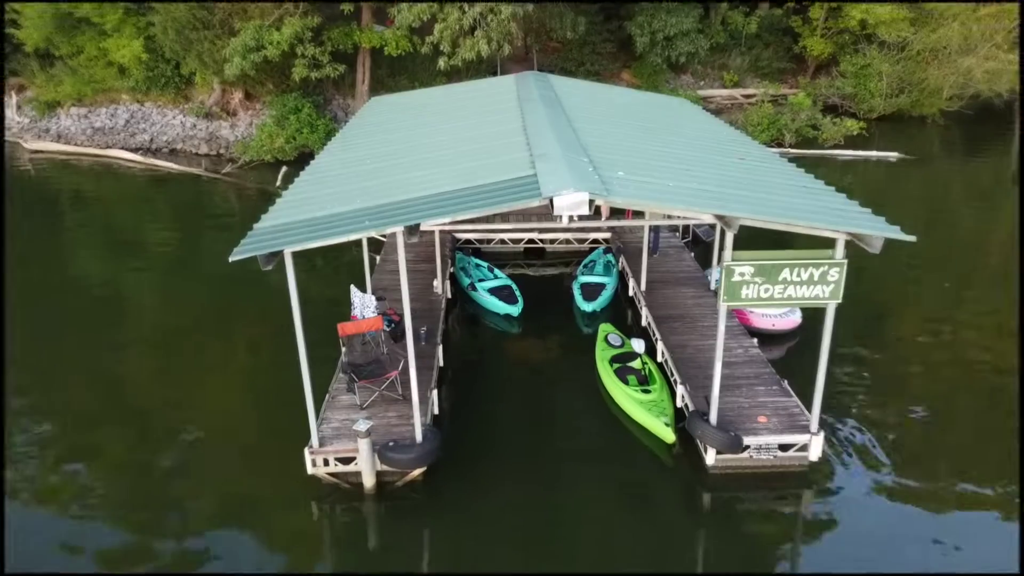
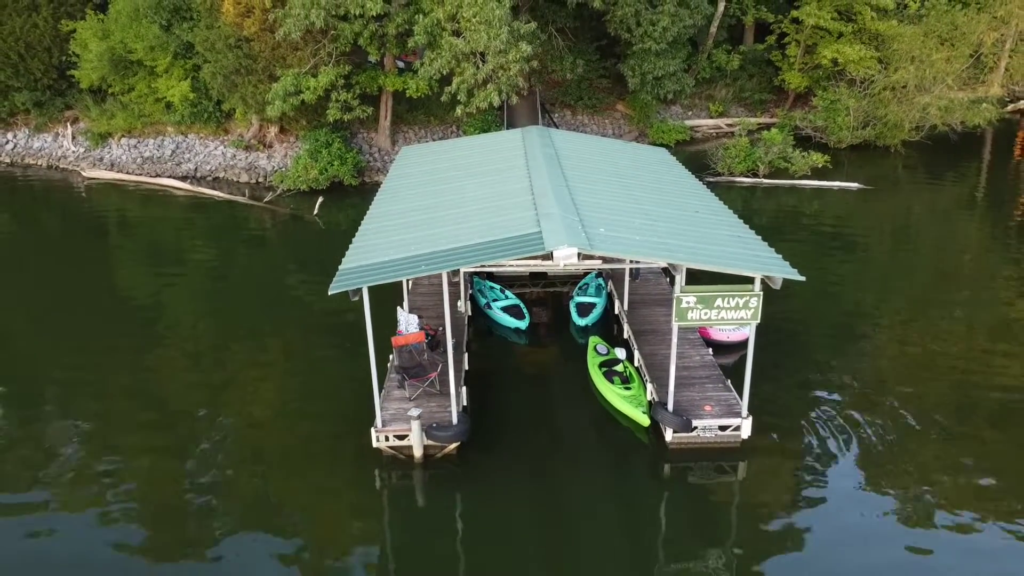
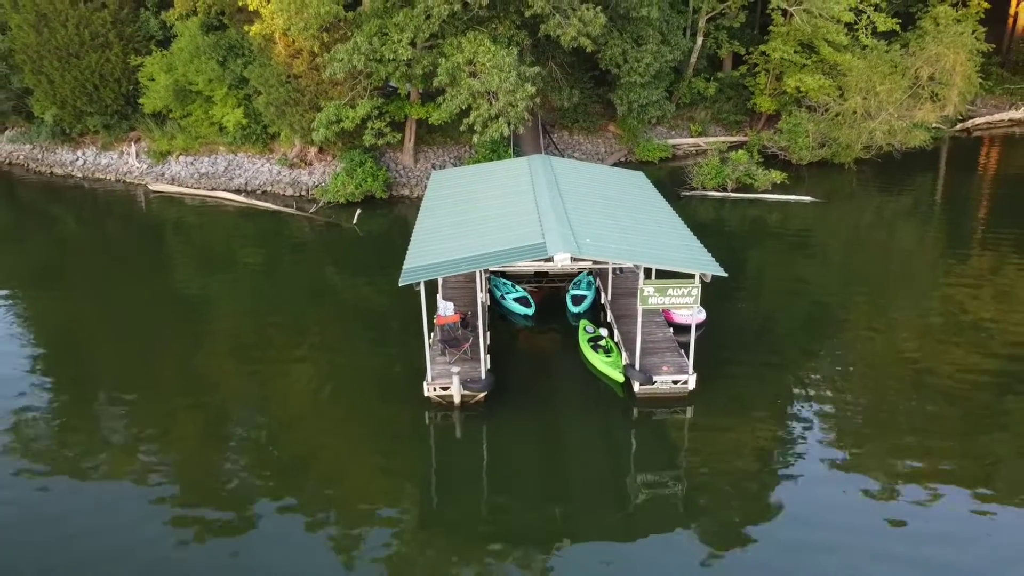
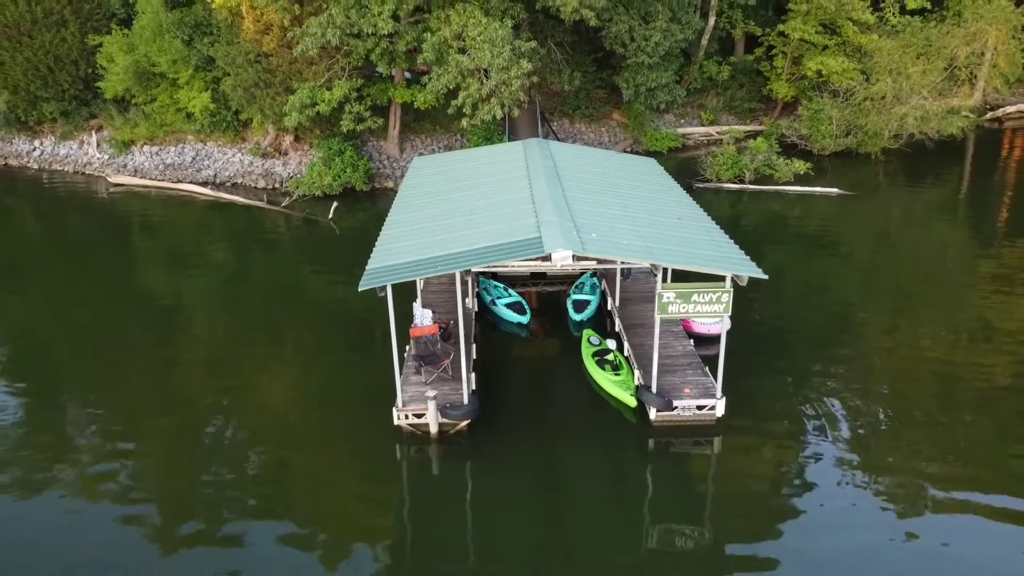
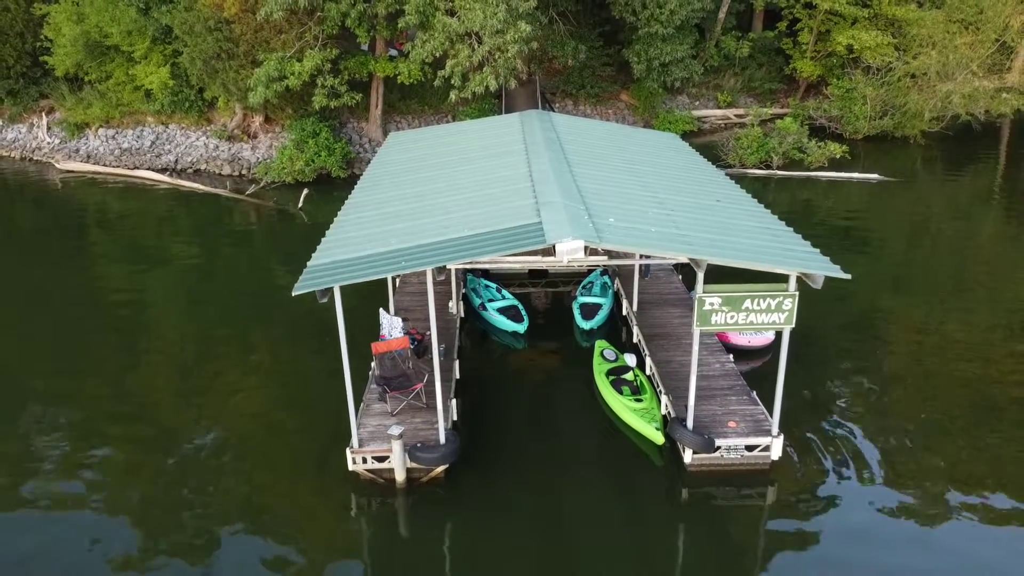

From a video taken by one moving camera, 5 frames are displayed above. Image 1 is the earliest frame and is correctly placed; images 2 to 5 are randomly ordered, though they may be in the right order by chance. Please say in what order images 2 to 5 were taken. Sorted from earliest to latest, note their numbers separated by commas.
5, 2, 4, 3
